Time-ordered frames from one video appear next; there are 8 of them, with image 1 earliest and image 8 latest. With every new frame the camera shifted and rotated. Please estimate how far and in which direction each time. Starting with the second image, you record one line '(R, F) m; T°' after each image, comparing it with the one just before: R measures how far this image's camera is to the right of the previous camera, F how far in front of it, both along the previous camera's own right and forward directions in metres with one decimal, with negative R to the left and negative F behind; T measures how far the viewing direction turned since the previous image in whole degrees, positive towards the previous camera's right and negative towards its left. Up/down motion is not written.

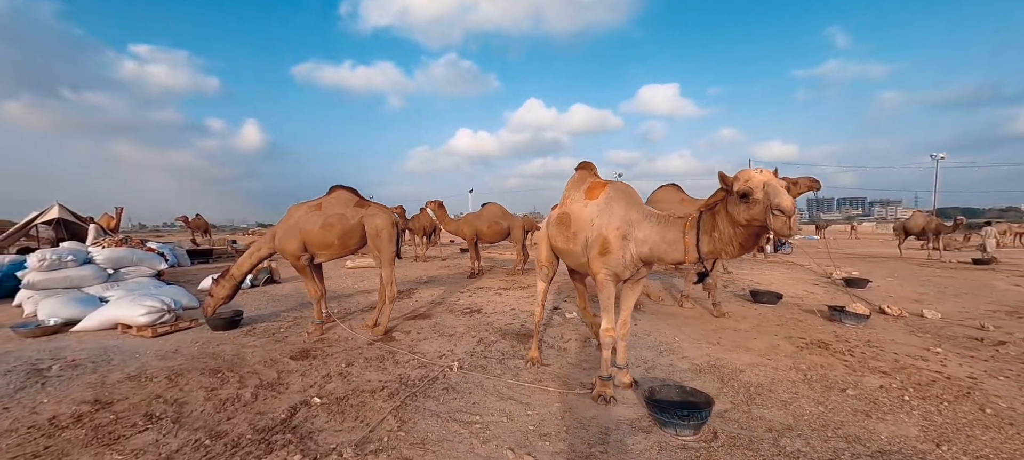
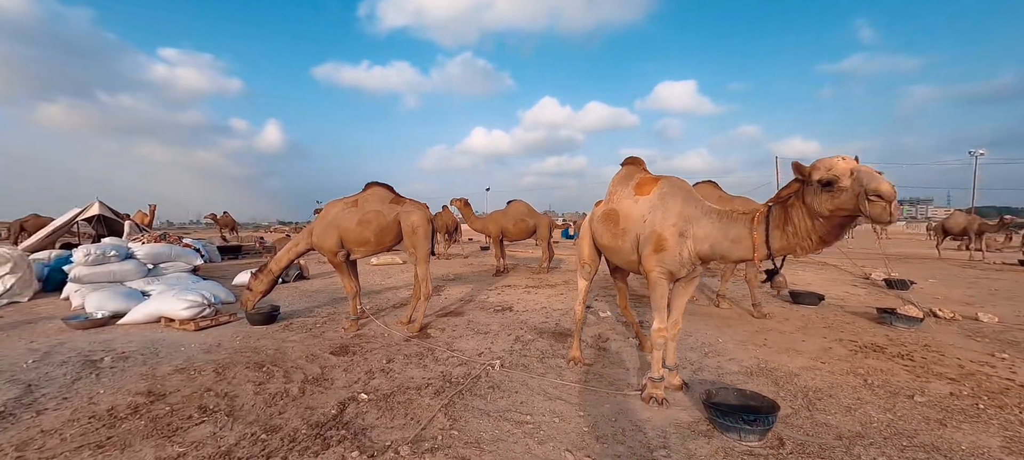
(-0.3, +0.1) m; -2°
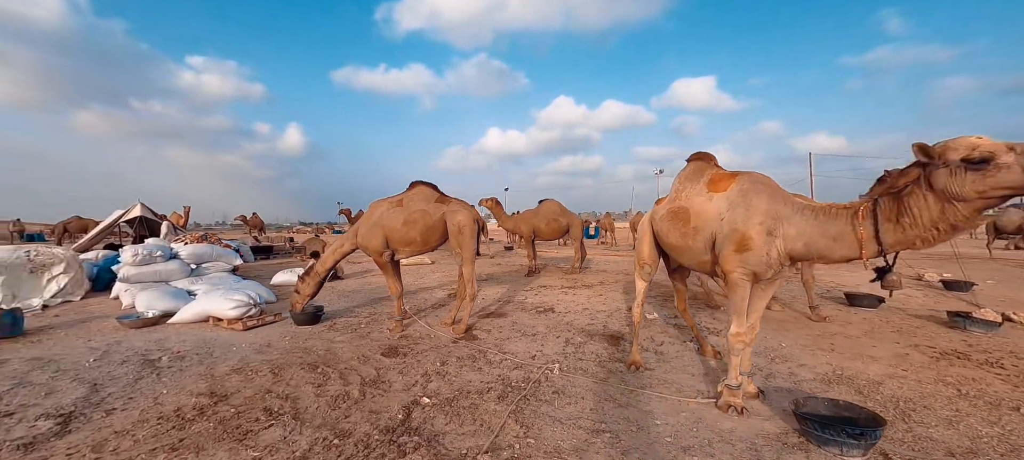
(-0.5, +0.1) m; -2°
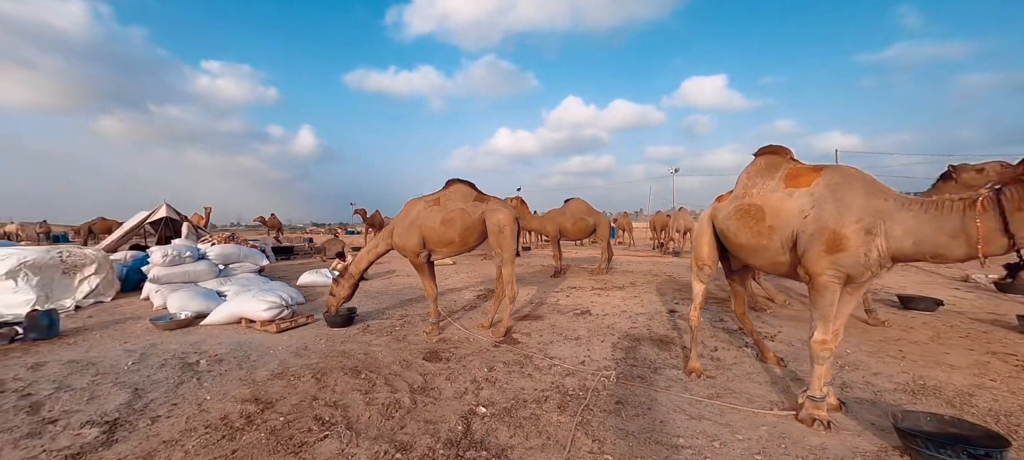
(-0.5, +0.2) m; -1°
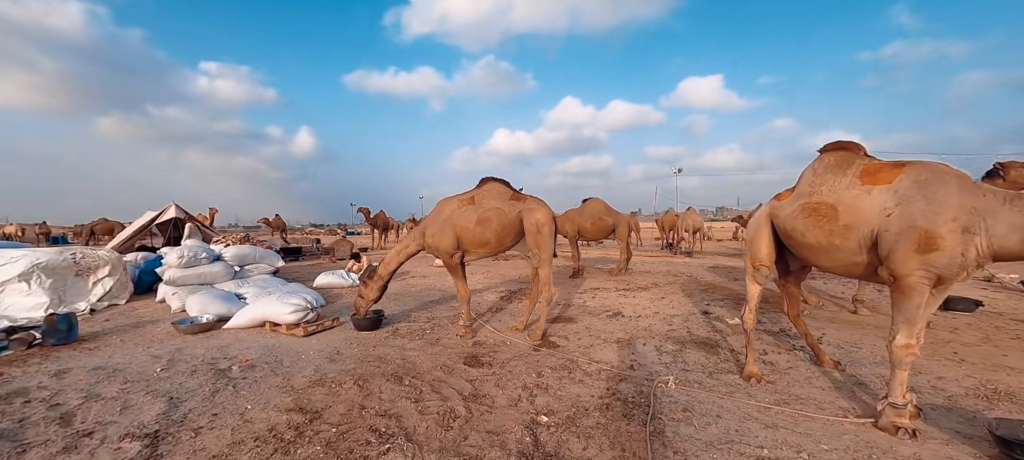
(-0.5, +0.2) m; 0°
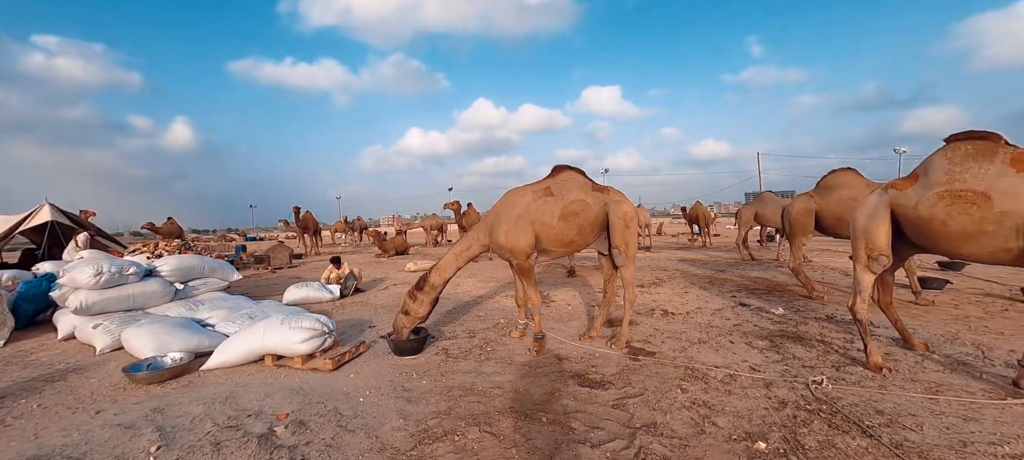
(-2.0, +1.0) m; +13°
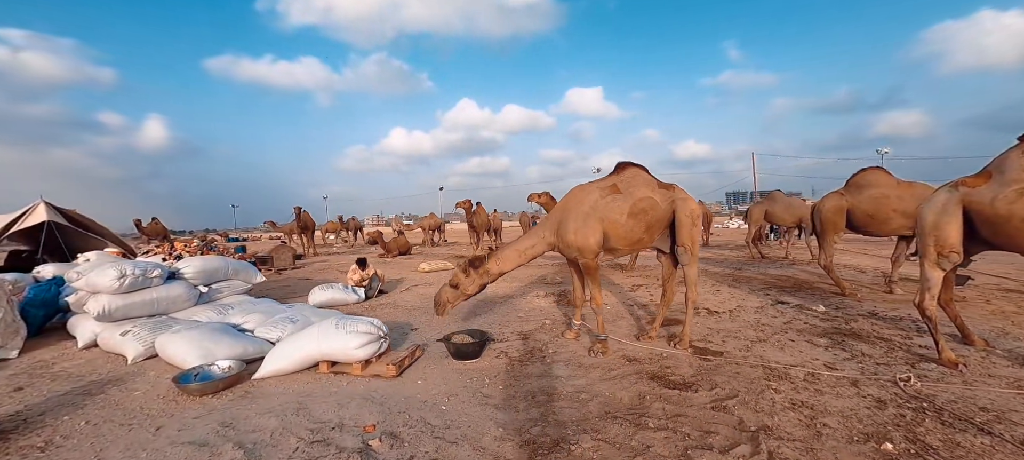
(-0.9, +0.2) m; +3°
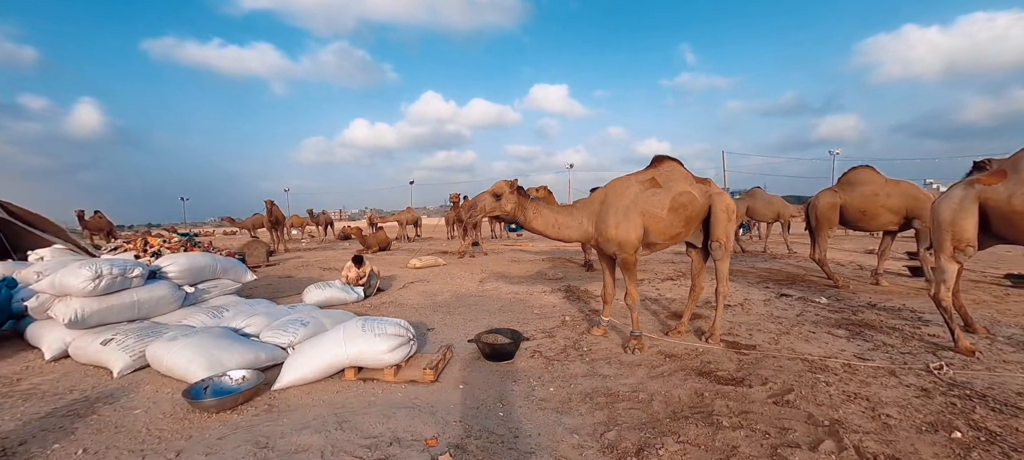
(-0.8, +0.3) m; +5°
